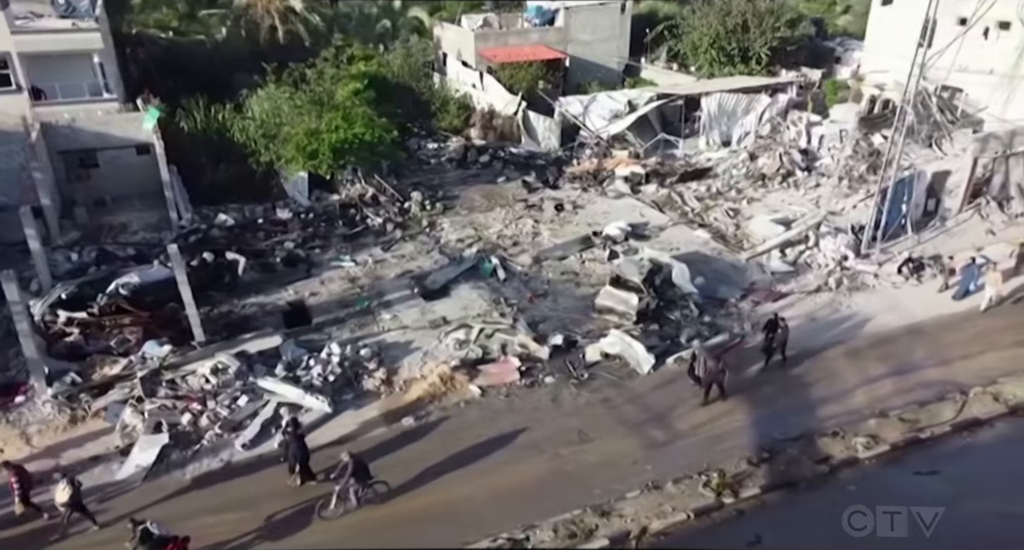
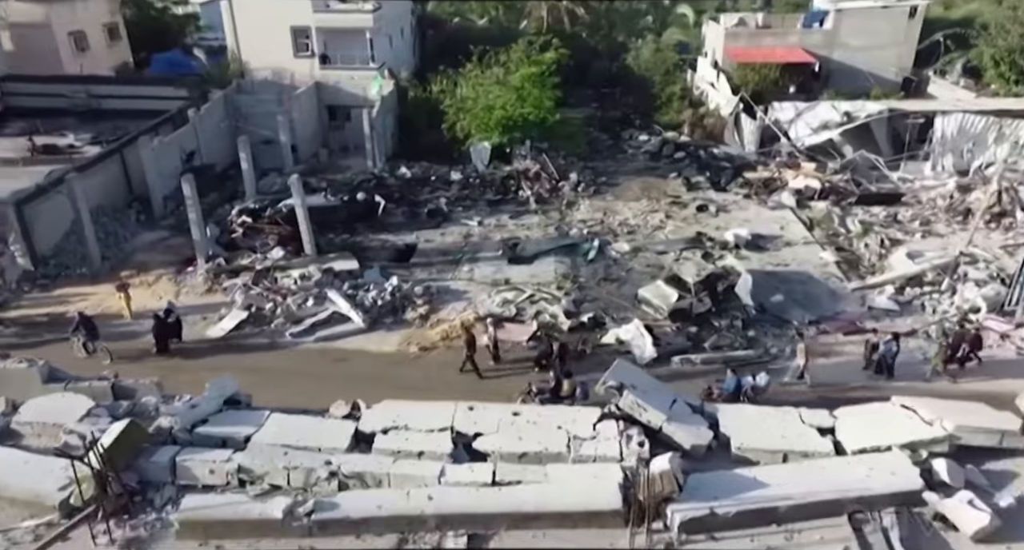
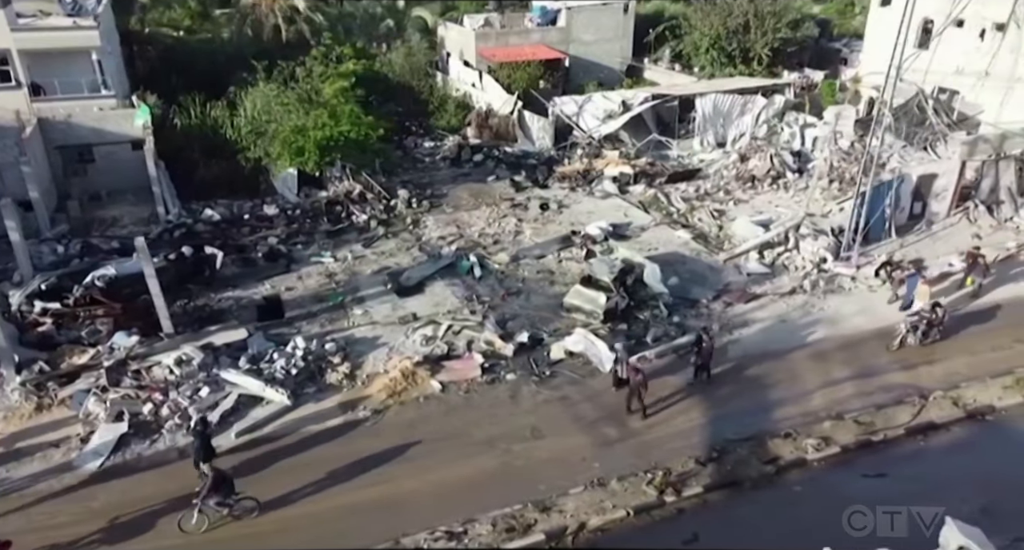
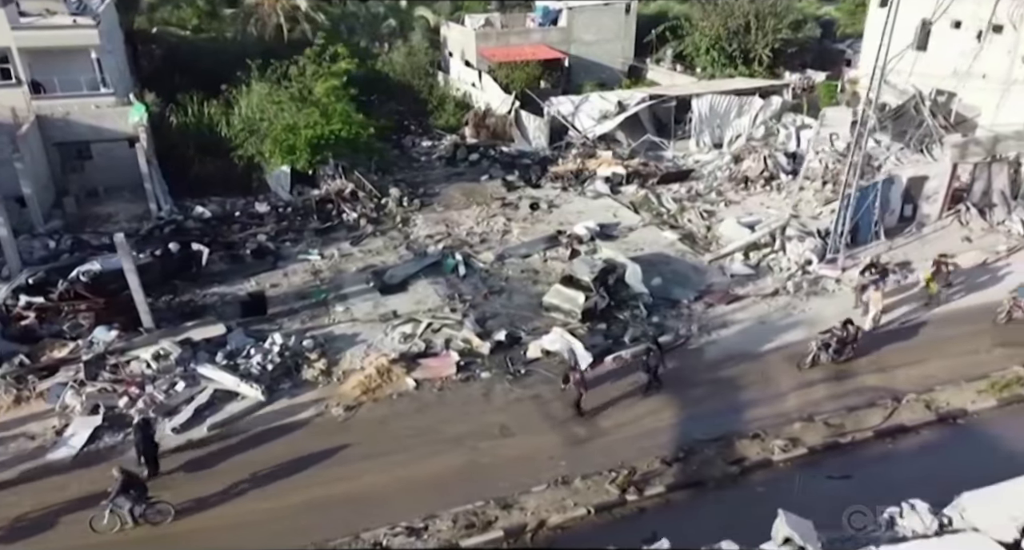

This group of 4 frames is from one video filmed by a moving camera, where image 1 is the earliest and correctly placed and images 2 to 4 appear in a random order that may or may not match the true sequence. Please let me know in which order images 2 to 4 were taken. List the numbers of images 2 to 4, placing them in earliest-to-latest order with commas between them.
3, 4, 2
